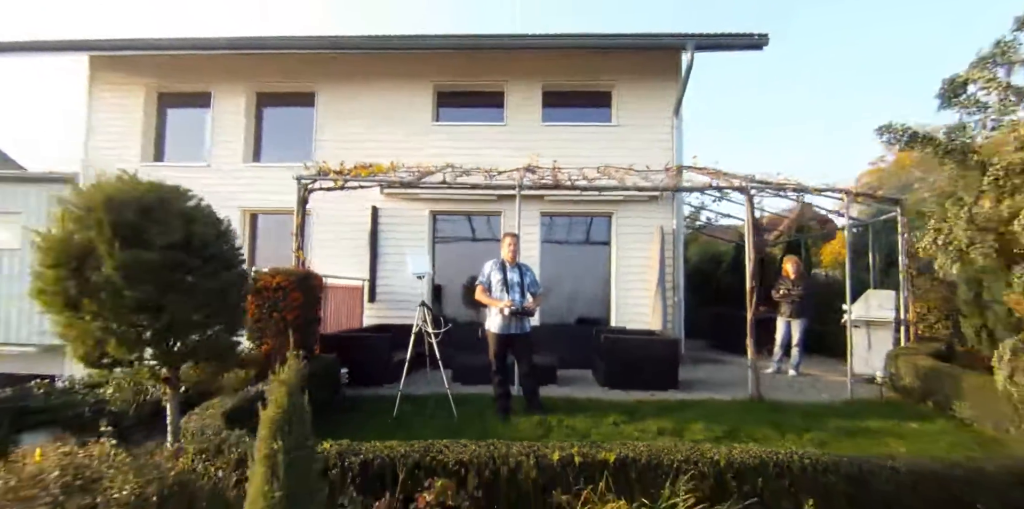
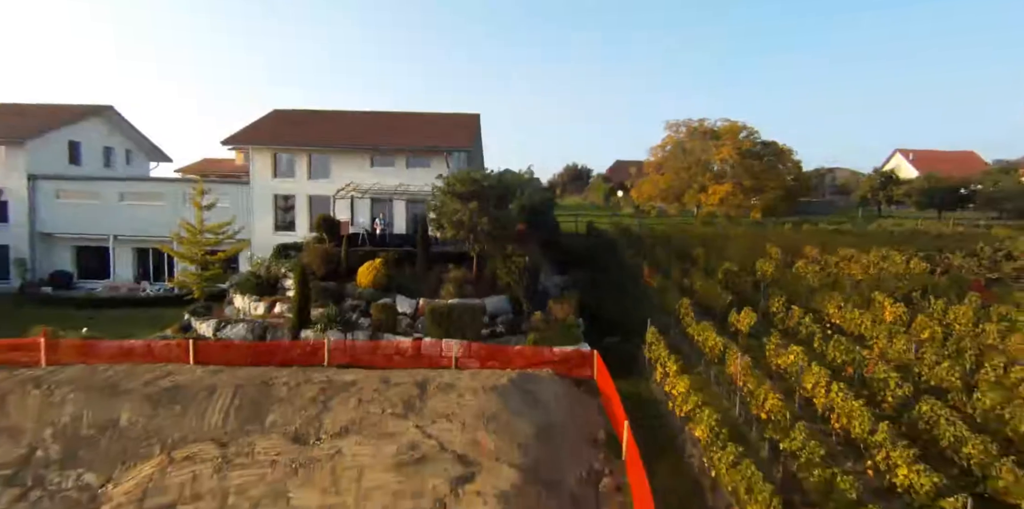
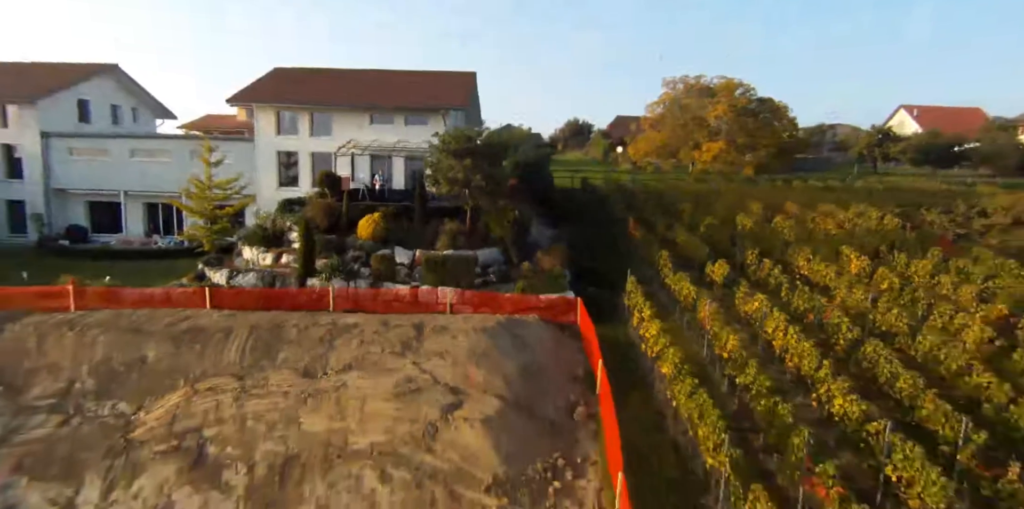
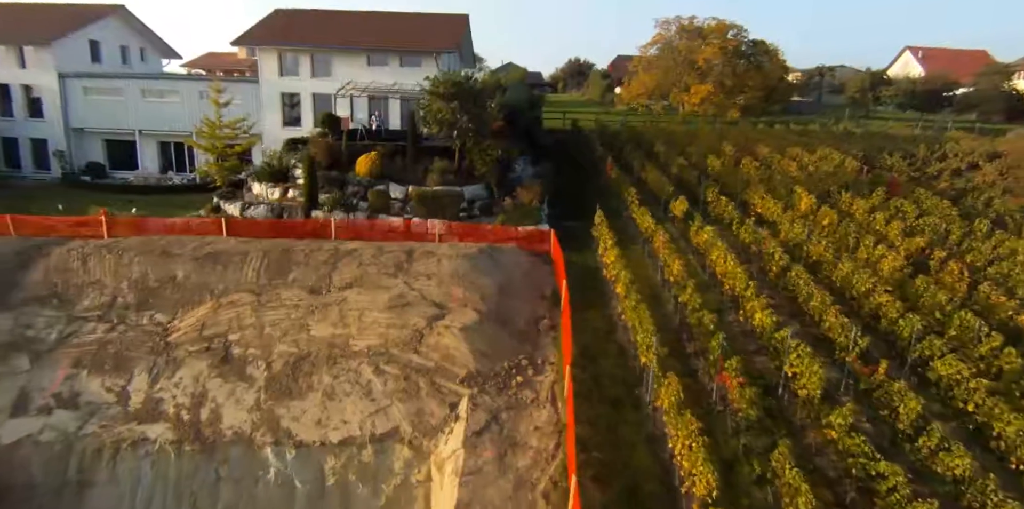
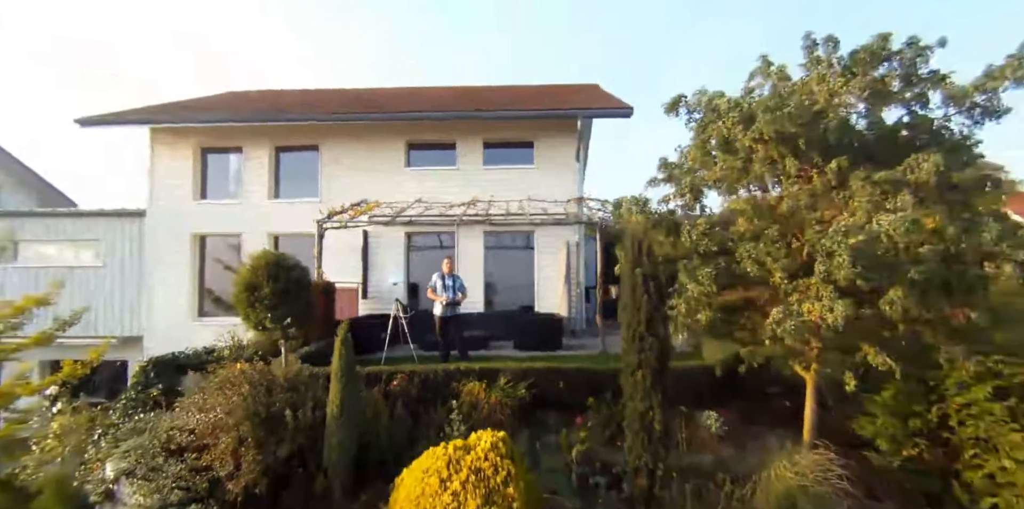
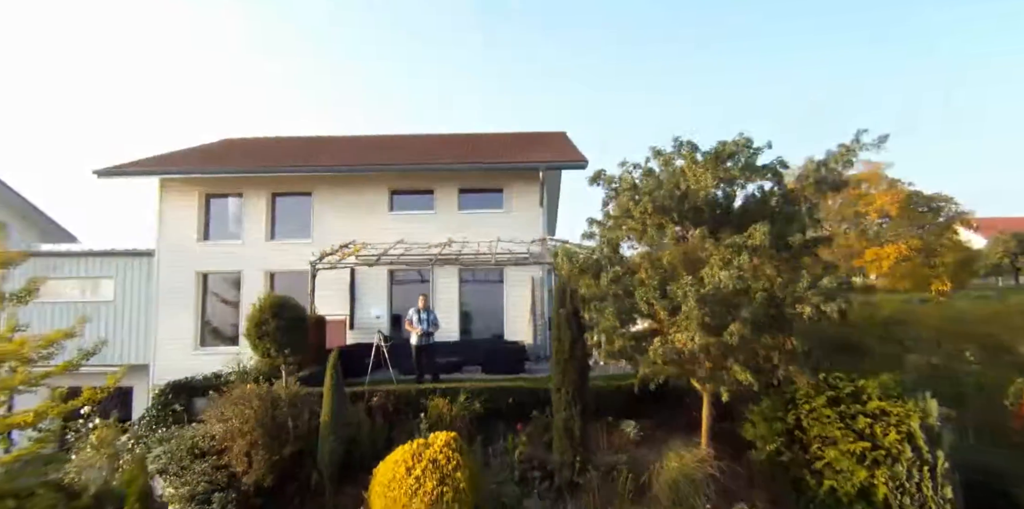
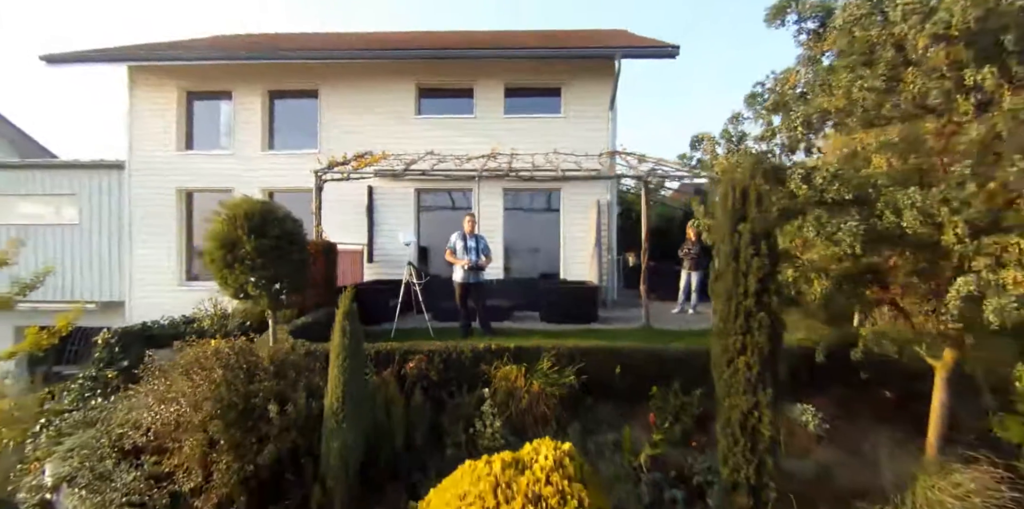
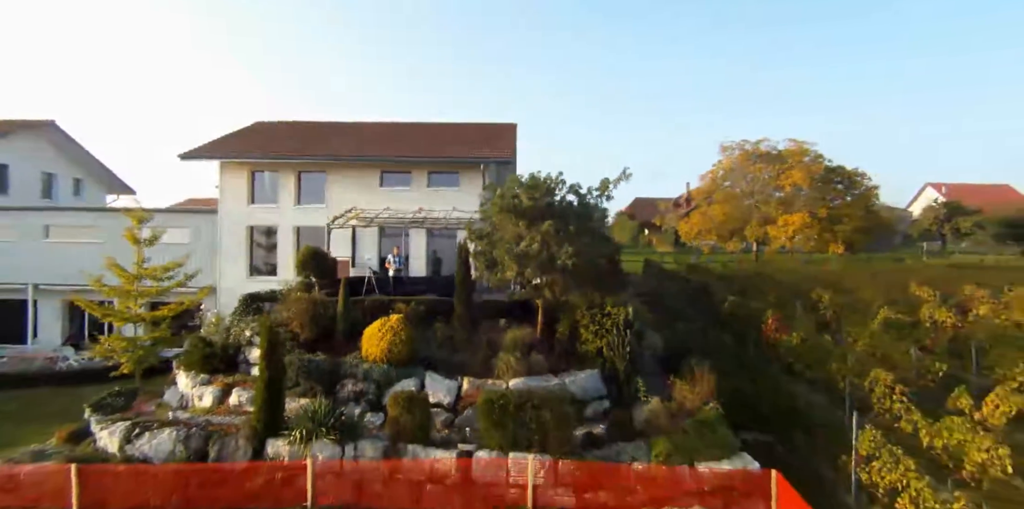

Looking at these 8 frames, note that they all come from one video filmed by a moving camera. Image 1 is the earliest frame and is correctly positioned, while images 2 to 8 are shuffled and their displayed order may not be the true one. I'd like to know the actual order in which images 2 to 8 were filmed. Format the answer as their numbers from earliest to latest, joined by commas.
7, 5, 6, 8, 2, 3, 4
